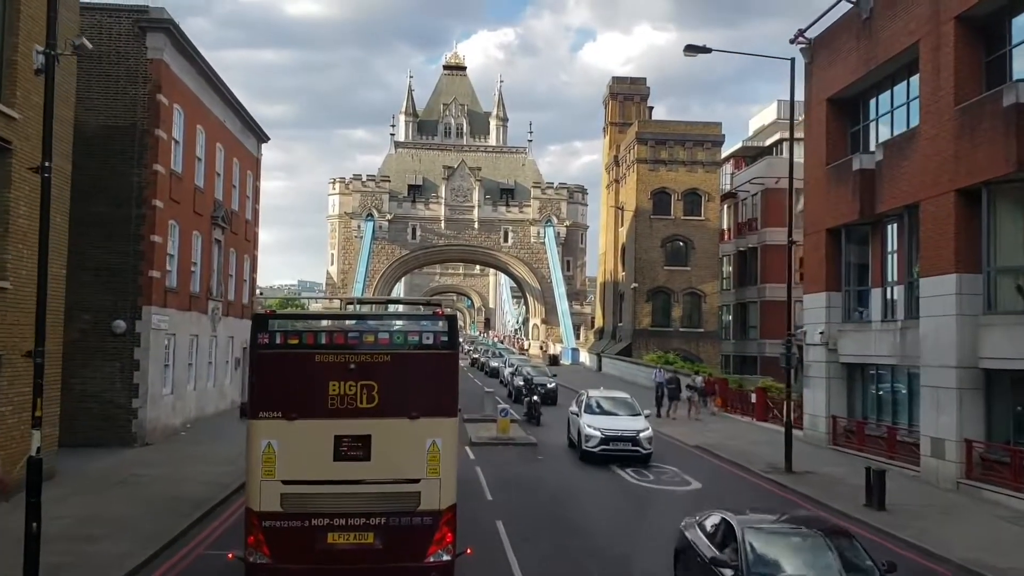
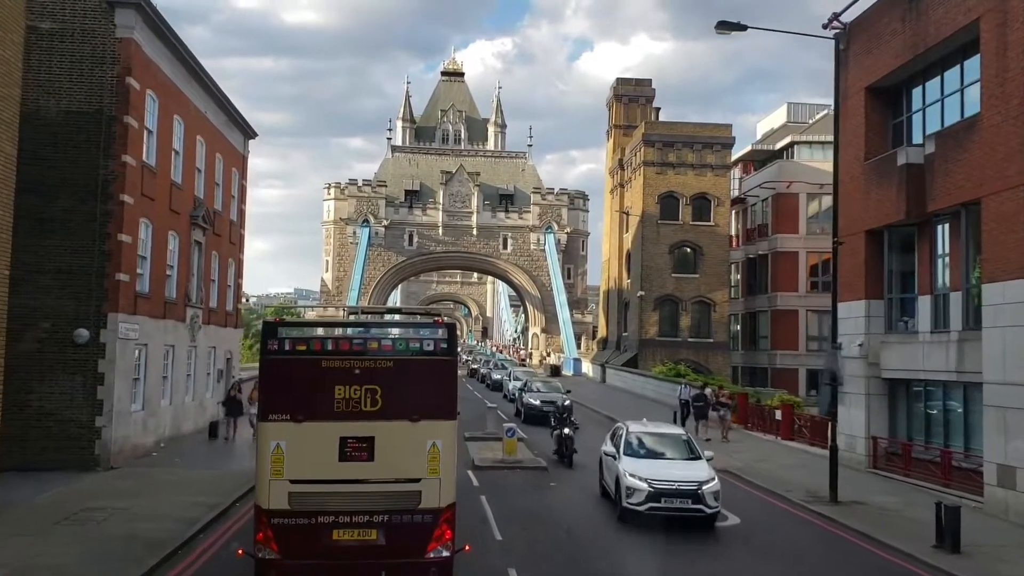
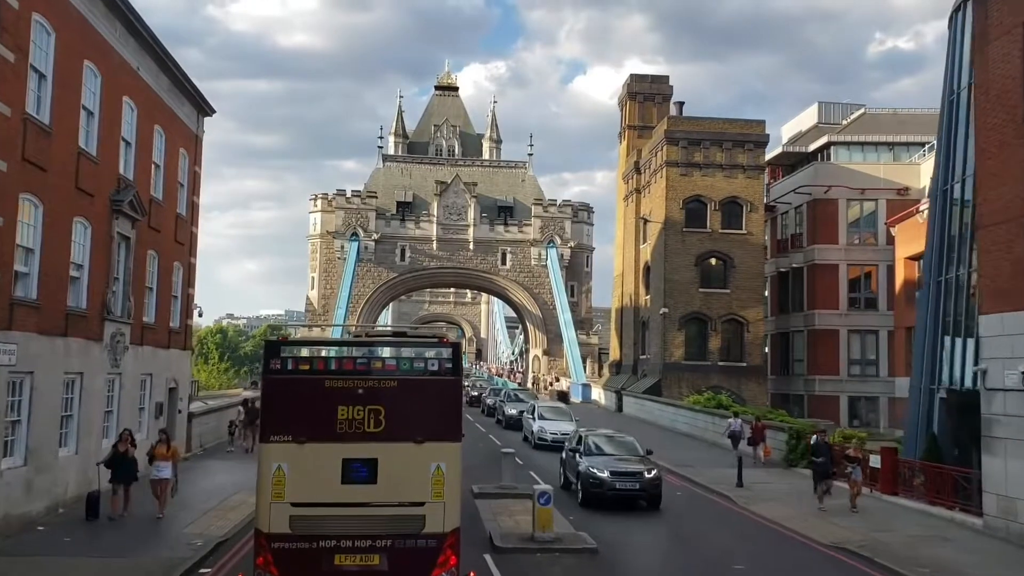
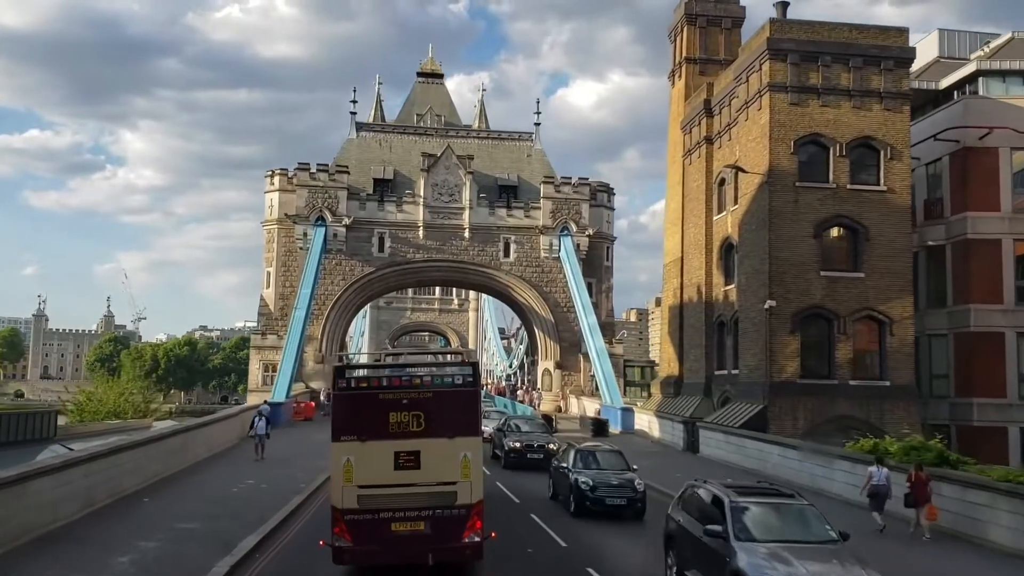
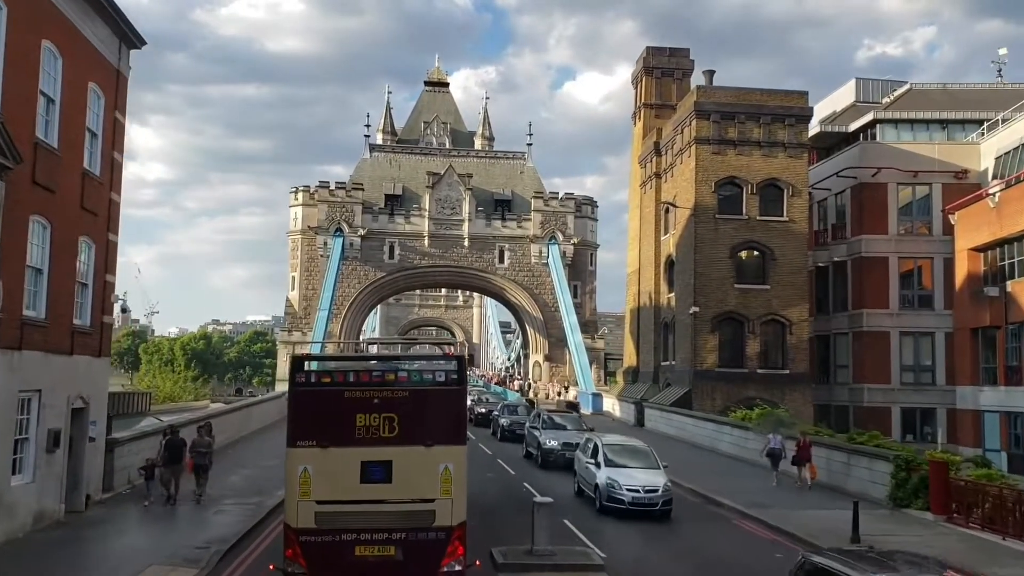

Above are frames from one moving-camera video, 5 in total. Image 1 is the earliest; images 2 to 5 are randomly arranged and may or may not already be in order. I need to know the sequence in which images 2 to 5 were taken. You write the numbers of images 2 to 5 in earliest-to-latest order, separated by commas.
2, 3, 5, 4
